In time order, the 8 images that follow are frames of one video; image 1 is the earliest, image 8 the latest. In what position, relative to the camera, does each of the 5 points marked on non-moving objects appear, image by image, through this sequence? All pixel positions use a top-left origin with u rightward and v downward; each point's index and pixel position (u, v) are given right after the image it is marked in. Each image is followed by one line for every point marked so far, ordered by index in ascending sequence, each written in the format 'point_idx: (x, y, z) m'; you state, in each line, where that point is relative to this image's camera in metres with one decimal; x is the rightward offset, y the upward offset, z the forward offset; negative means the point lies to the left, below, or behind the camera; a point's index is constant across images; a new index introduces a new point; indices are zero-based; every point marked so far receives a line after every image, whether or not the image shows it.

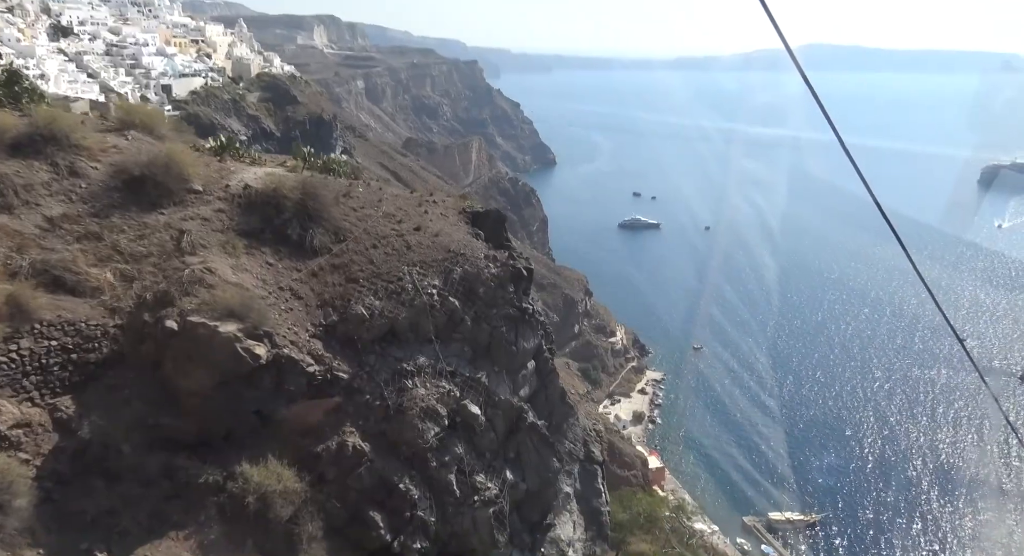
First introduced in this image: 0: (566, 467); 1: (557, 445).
0: (+0.8, -2.8, +11.3) m
1: (+0.6, -2.4, +11.0) m
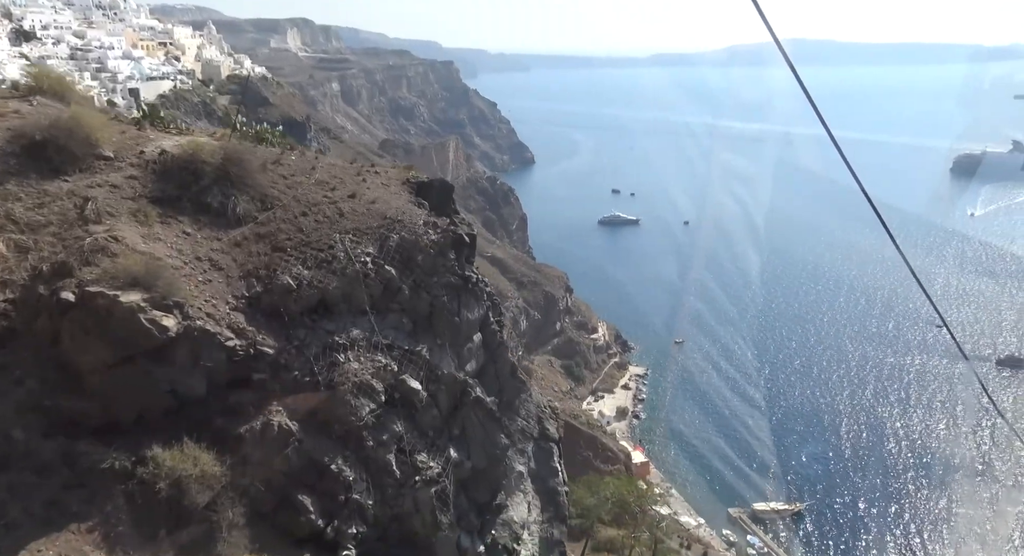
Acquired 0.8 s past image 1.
0: (0.0, -2.4, +10.7) m
1: (-0.2, -2.0, +10.4) m
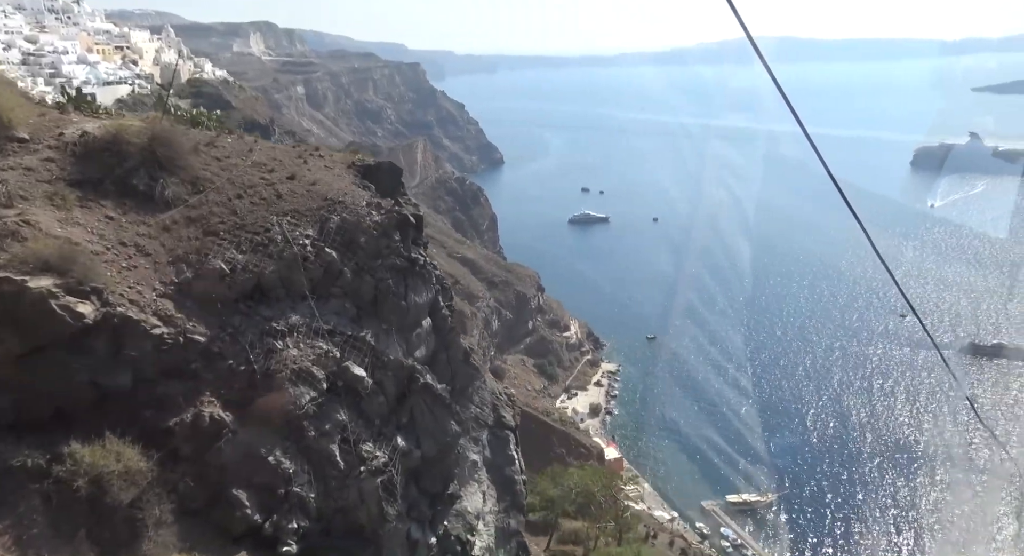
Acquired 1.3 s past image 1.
0: (-0.6, -2.1, +10.3) m
1: (-0.8, -1.8, +10.1) m
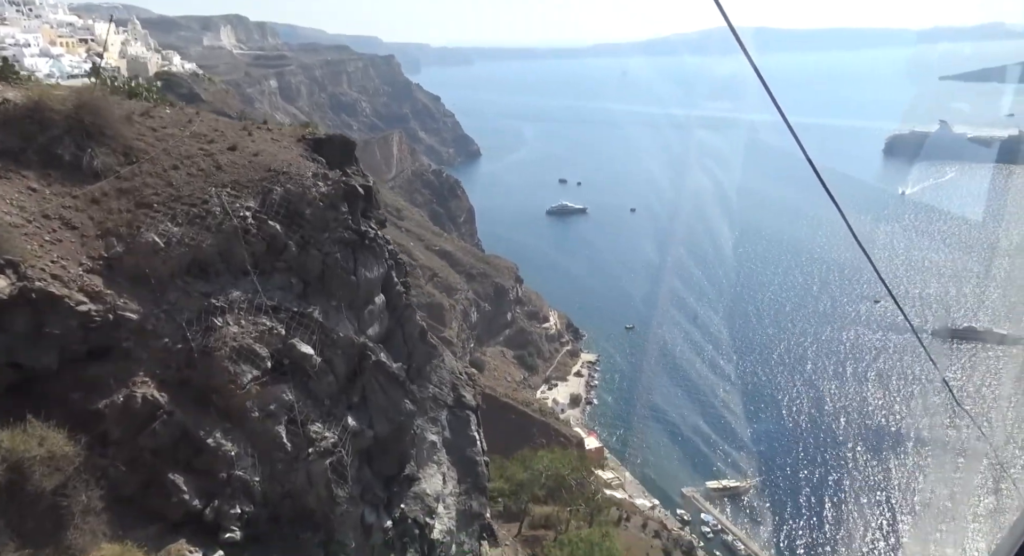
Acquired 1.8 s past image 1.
0: (-1.1, -1.8, +10.0) m
1: (-1.3, -1.4, +9.7) m
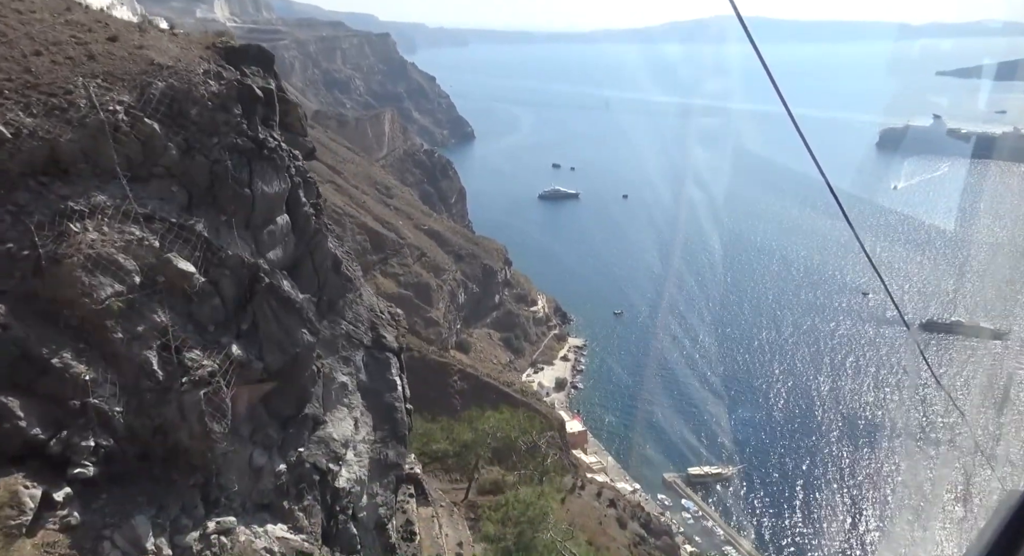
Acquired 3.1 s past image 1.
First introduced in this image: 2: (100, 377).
0: (-2.1, -0.9, +9.0) m
1: (-2.3, -0.5, +8.7) m
2: (-3.7, -0.9, +6.6) m
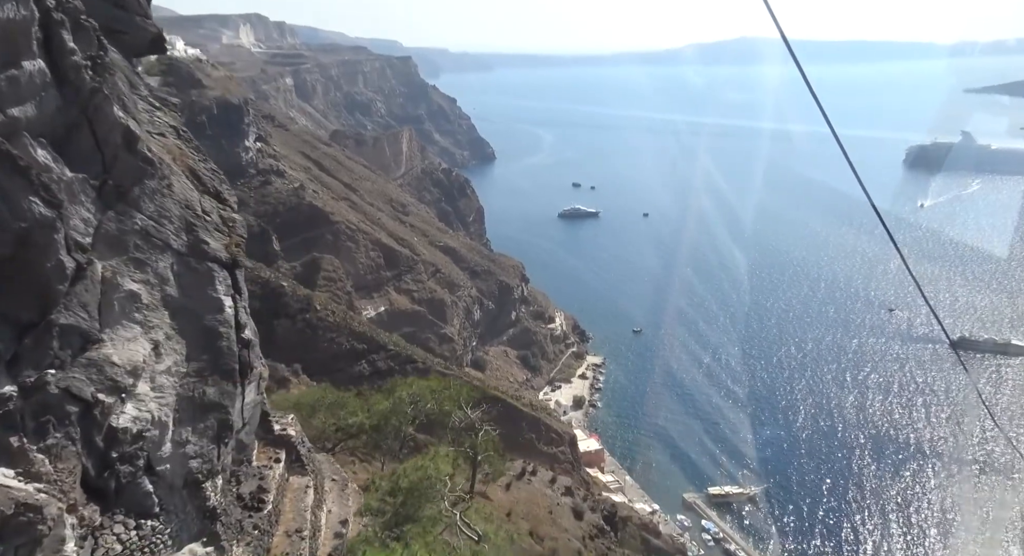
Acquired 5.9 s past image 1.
0: (-3.5, +0.3, +6.8) m
1: (-3.7, +0.6, +6.6) m
2: (-5.2, +0.3, +4.5) m
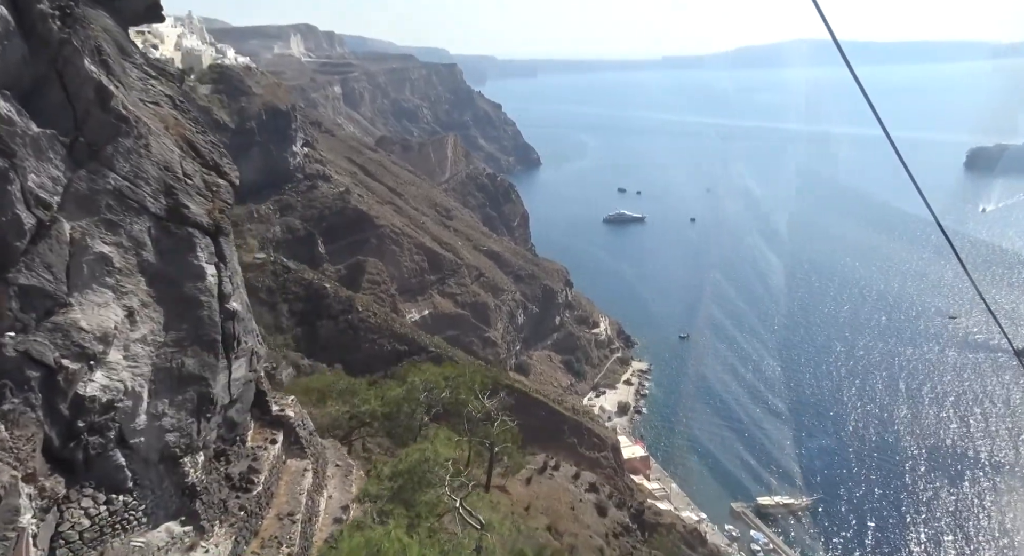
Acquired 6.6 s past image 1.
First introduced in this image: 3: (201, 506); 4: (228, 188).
0: (-3.6, +0.6, +6.5) m
1: (-3.8, +1.0, +6.2) m
2: (-5.4, +0.7, +4.3) m
3: (-3.0, -2.2, +7.2) m
4: (-3.3, +1.0, +8.5) m
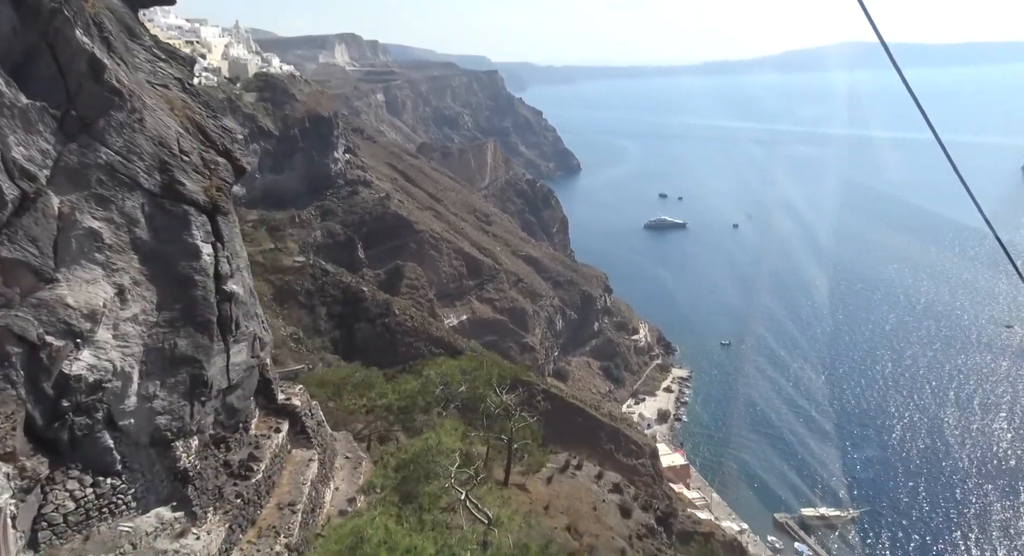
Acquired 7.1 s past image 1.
0: (-3.6, +0.8, +6.3) m
1: (-3.8, +1.2, +6.1) m
2: (-5.6, +0.9, +4.2) m
3: (-3.0, -2.0, +7.0) m
4: (-3.2, +1.2, +8.4) m
